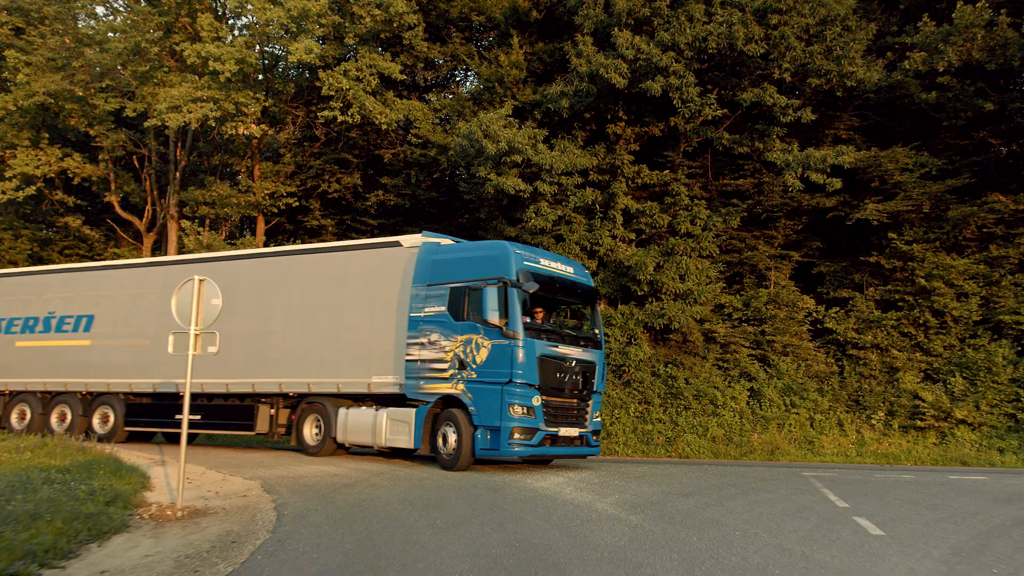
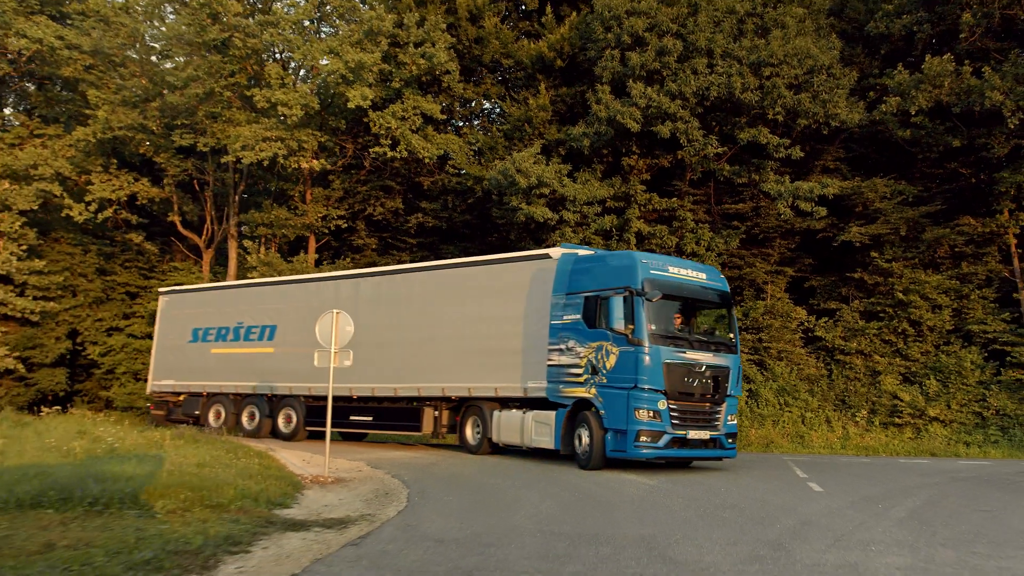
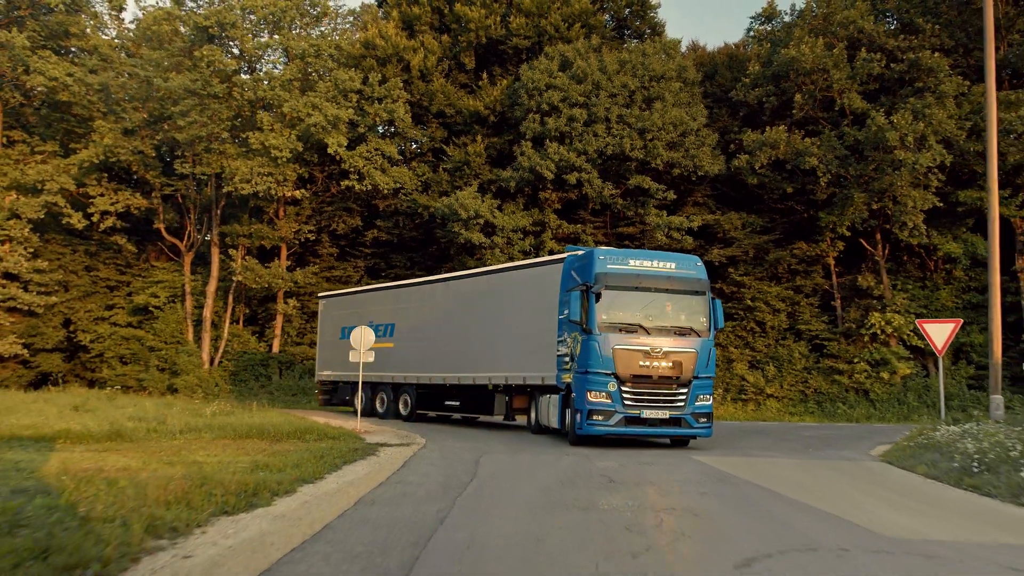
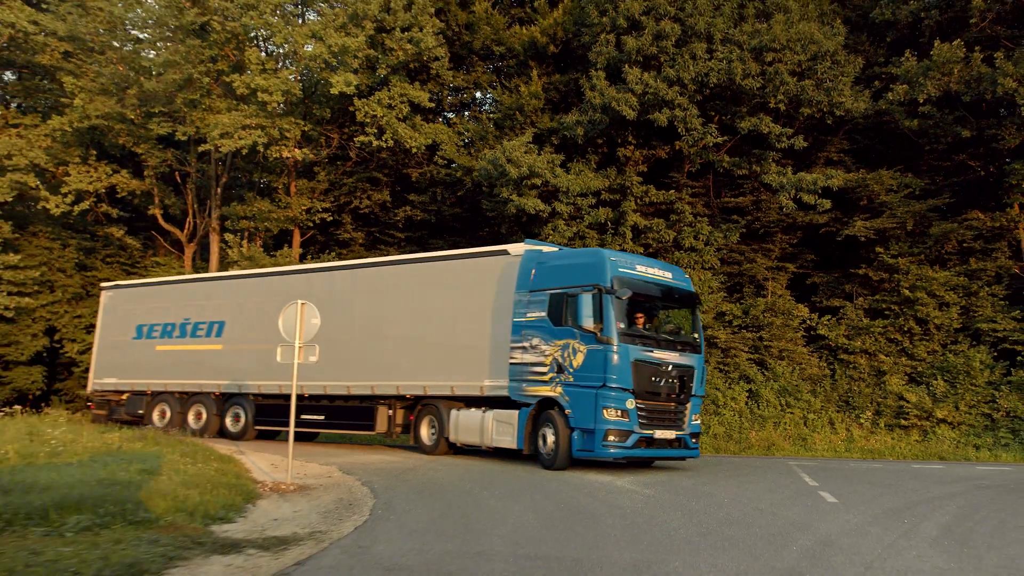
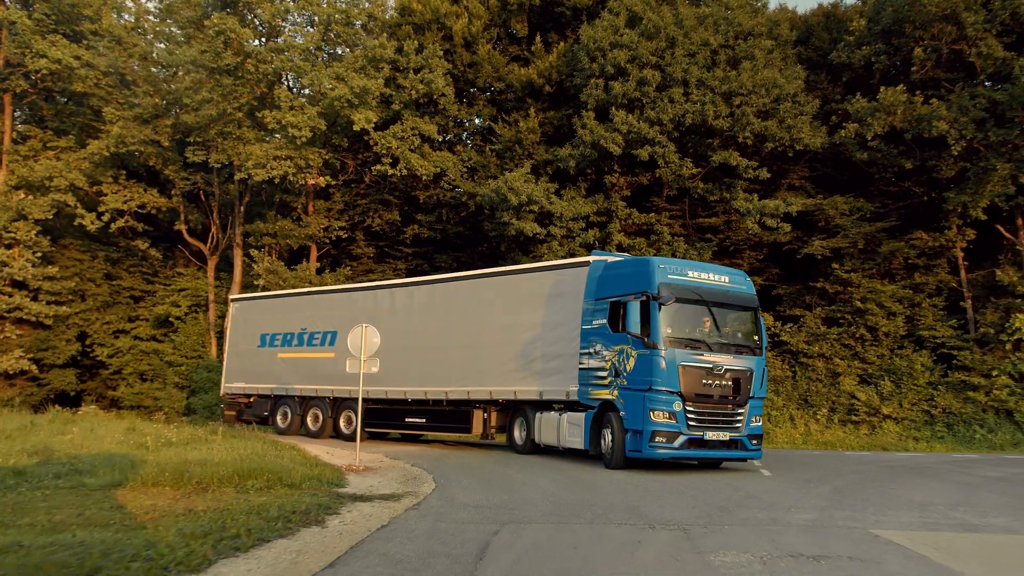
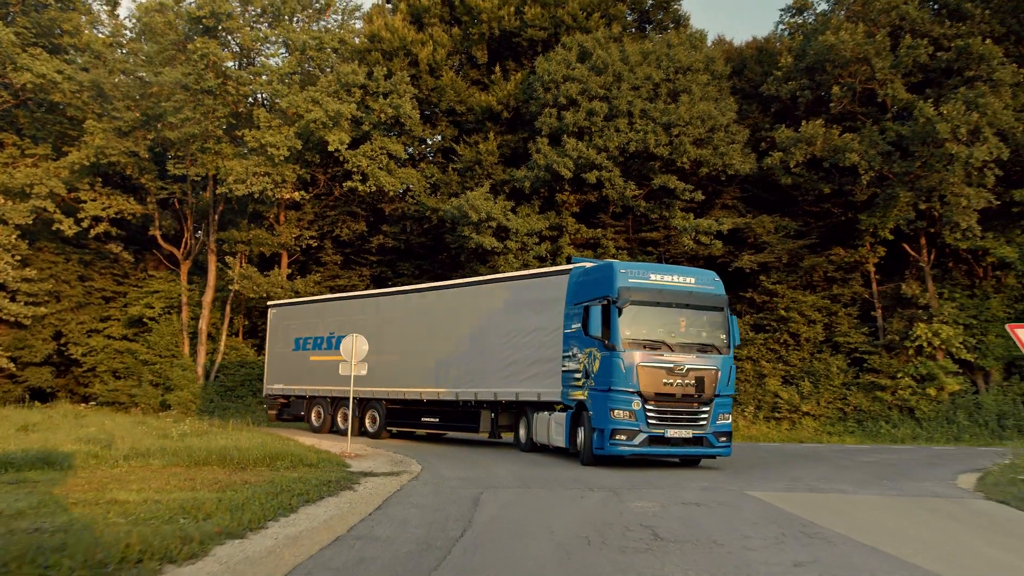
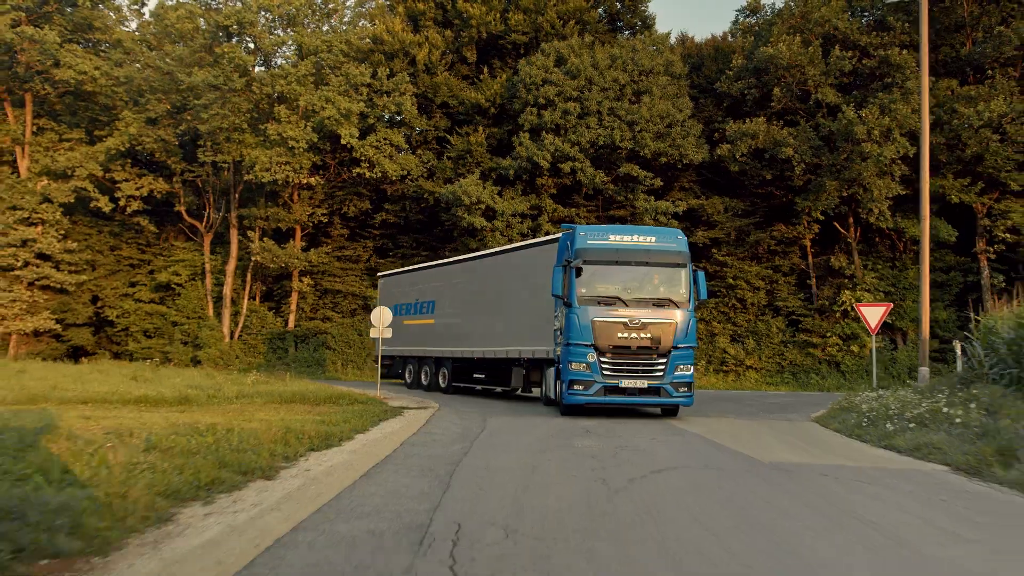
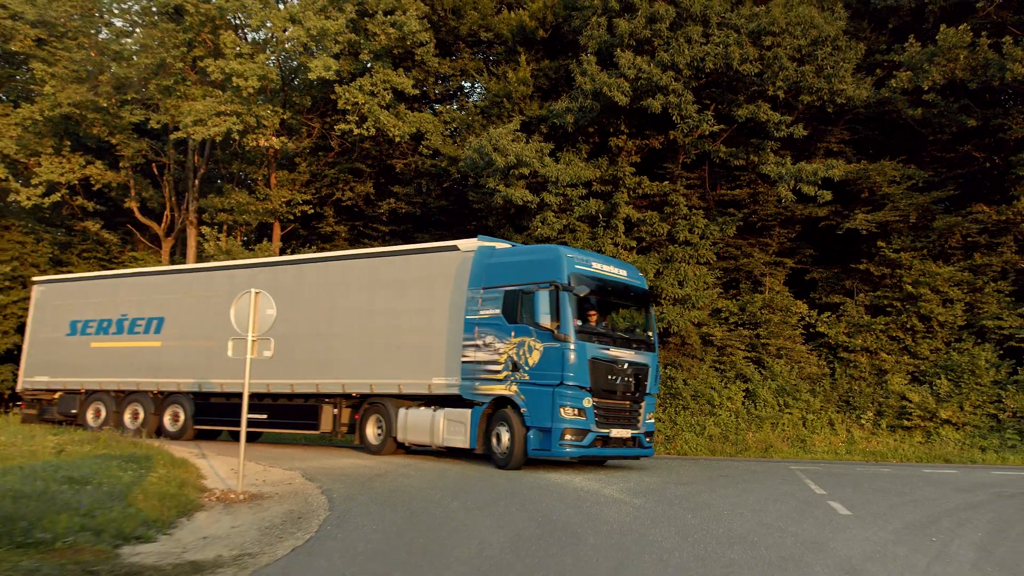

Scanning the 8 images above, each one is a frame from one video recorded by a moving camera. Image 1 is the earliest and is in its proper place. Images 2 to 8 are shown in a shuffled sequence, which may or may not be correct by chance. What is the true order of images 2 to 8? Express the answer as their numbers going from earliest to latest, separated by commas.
8, 4, 2, 5, 6, 3, 7
